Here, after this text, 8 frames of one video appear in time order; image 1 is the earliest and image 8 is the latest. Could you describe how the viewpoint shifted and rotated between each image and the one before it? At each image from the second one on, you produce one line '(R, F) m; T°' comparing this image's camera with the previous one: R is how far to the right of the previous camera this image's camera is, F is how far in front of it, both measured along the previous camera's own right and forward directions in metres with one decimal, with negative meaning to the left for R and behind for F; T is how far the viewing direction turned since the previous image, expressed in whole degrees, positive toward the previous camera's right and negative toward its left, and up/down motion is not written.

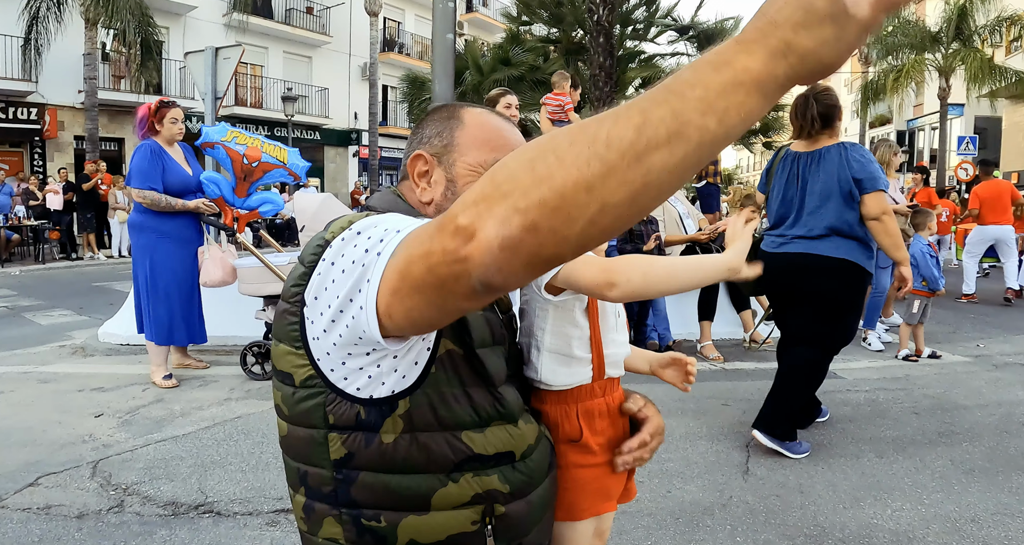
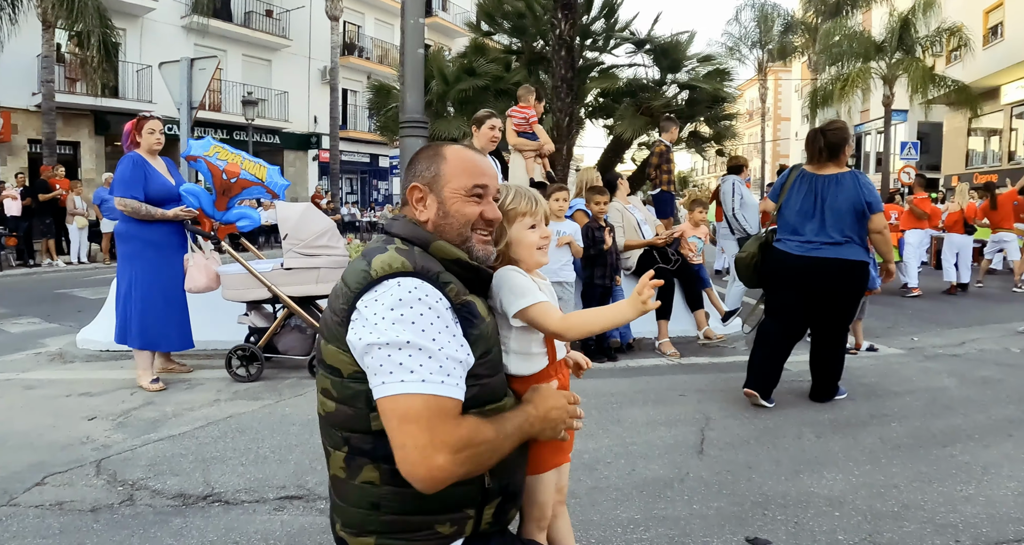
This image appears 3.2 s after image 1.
(-0.1, -0.3) m; +4°
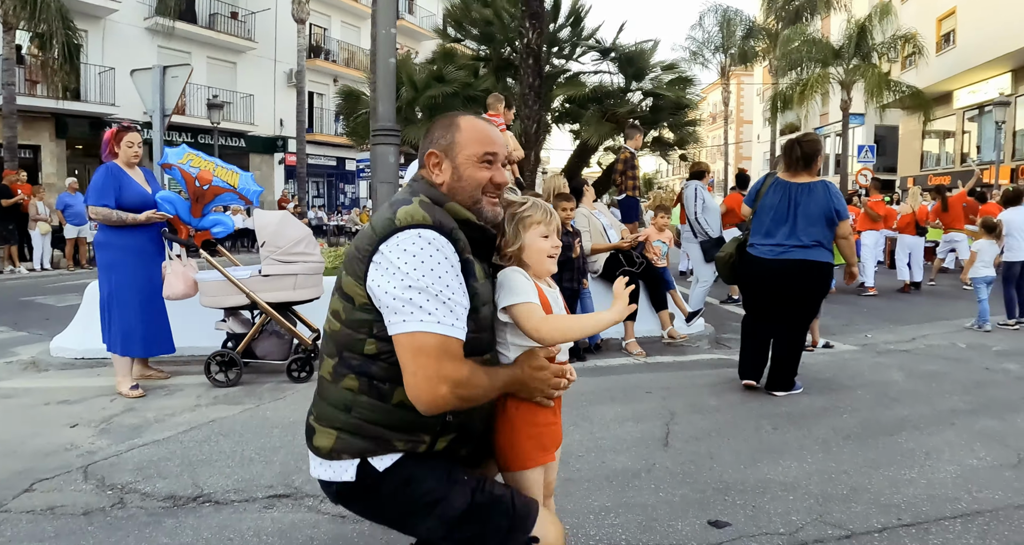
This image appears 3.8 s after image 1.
(0.0, -0.2) m; +3°
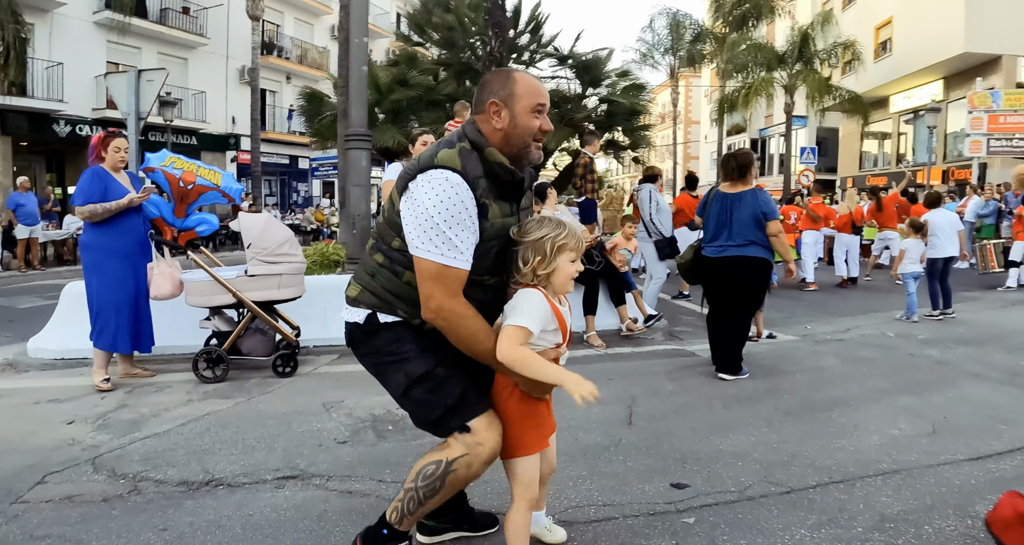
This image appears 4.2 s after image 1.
(-0.2, -0.3) m; +4°
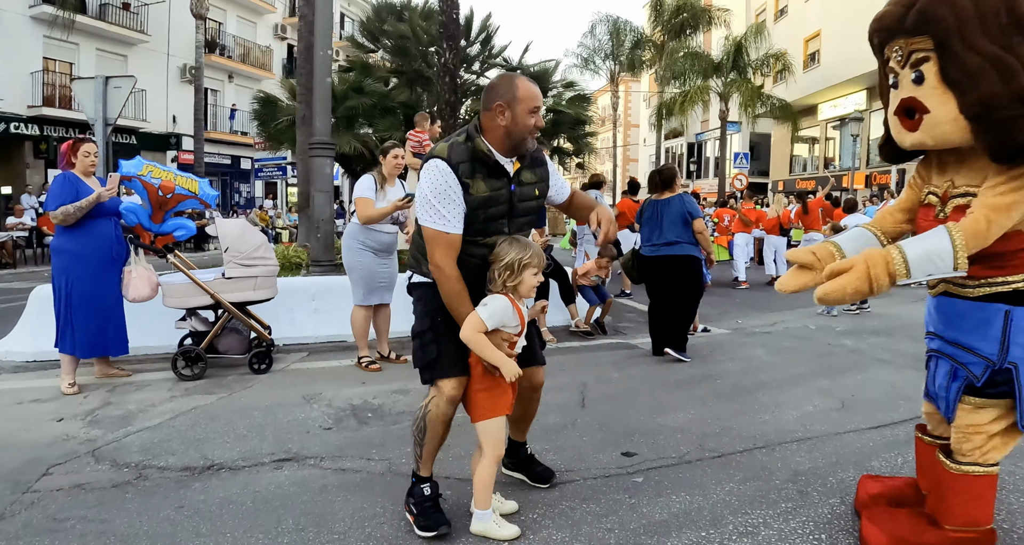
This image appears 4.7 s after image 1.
(-0.2, -0.4) m; +5°
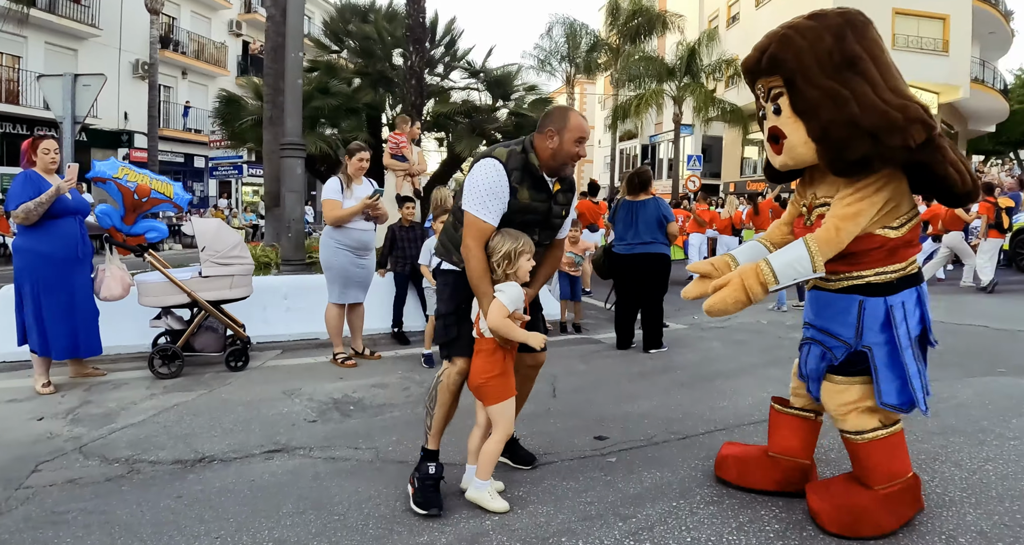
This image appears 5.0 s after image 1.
(-0.1, -0.2) m; +4°
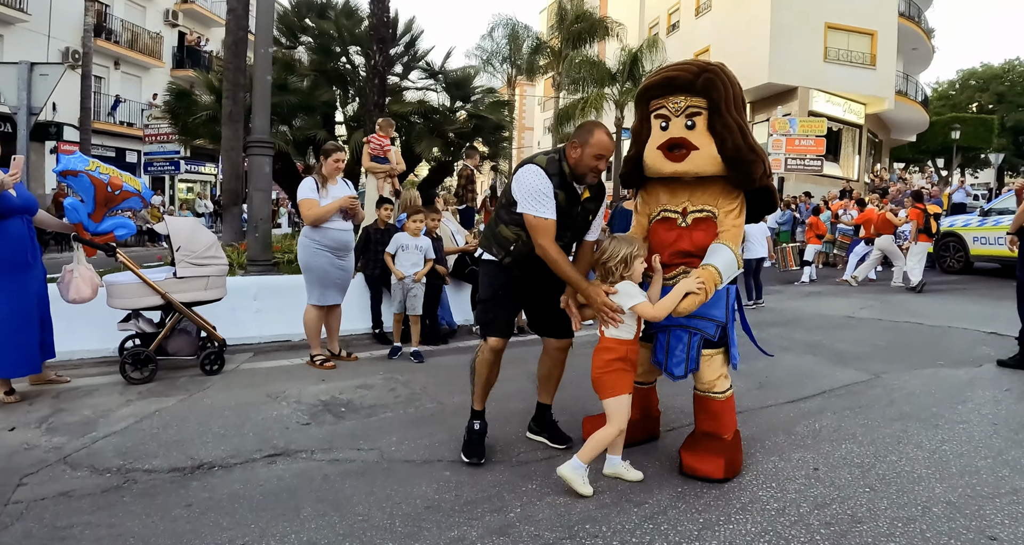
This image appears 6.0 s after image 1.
(-0.4, -0.1) m; +5°
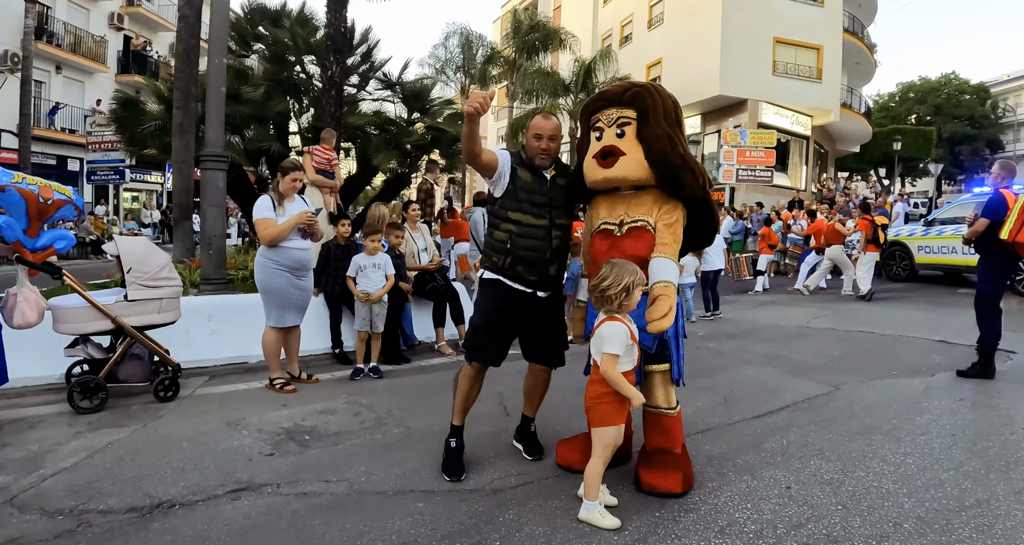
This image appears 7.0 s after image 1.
(-0.1, +0.1) m; +4°
